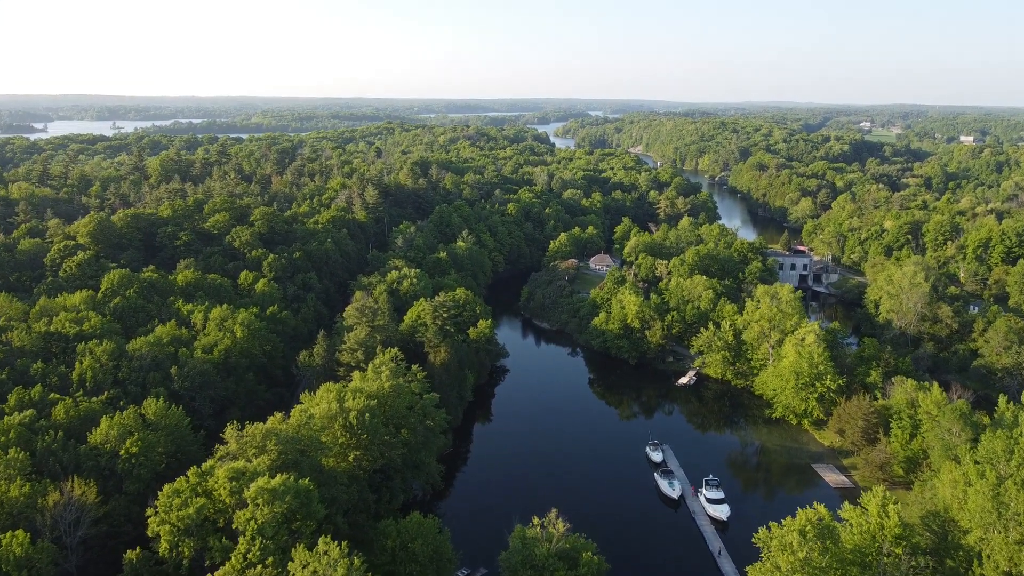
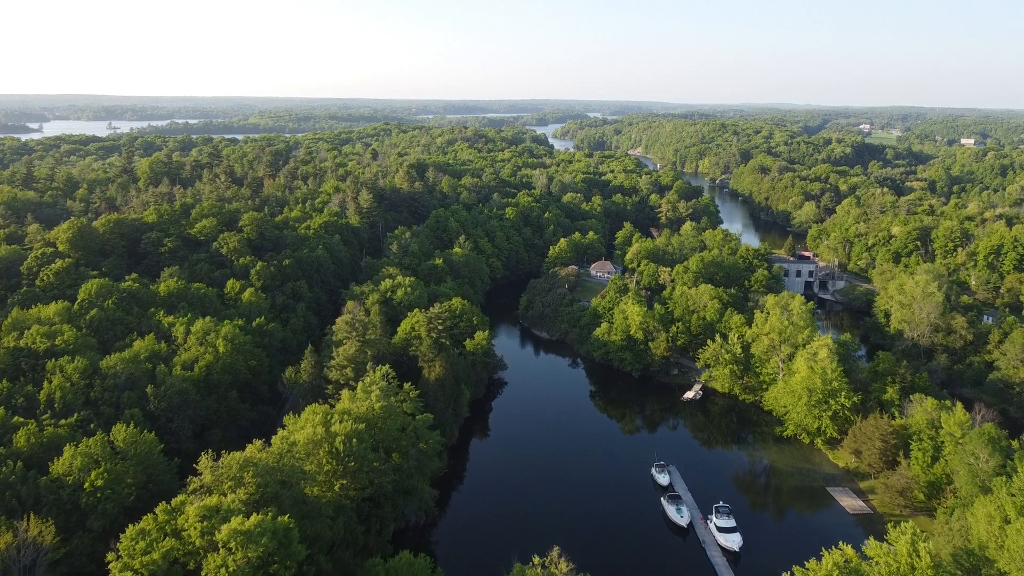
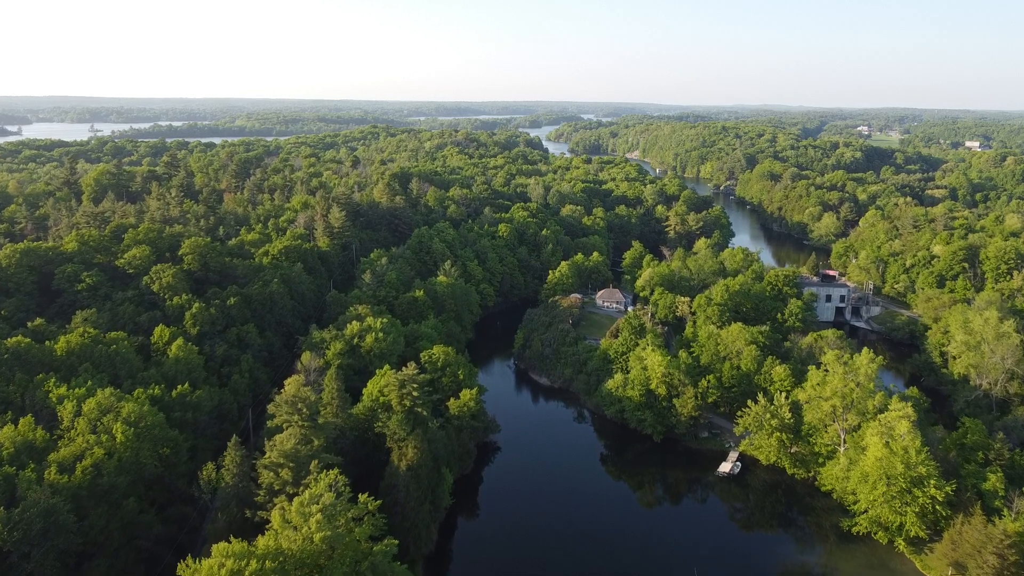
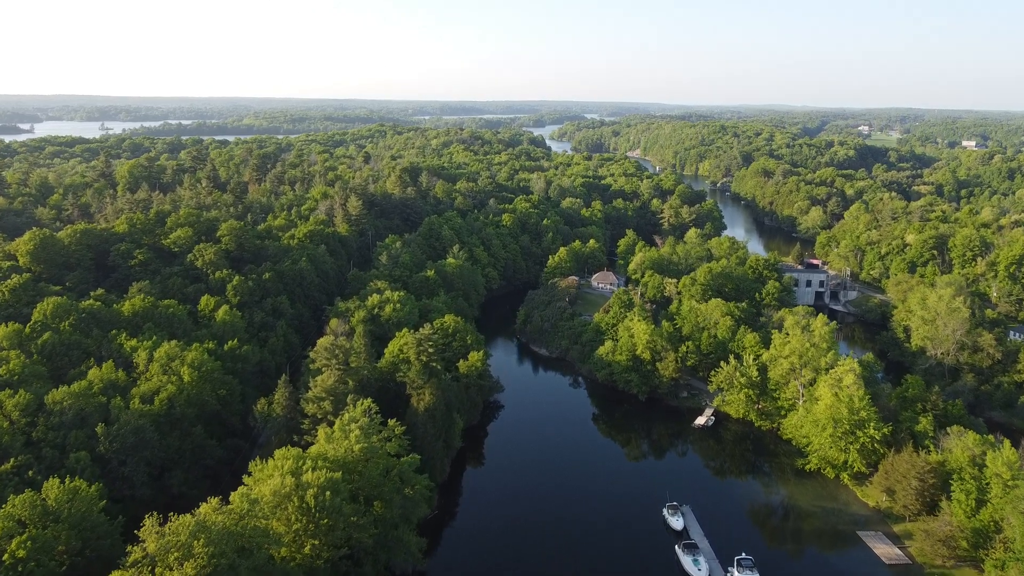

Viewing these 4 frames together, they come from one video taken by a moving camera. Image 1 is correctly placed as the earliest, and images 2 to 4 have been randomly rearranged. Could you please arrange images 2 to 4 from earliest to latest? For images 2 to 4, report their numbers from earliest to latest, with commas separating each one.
2, 4, 3
